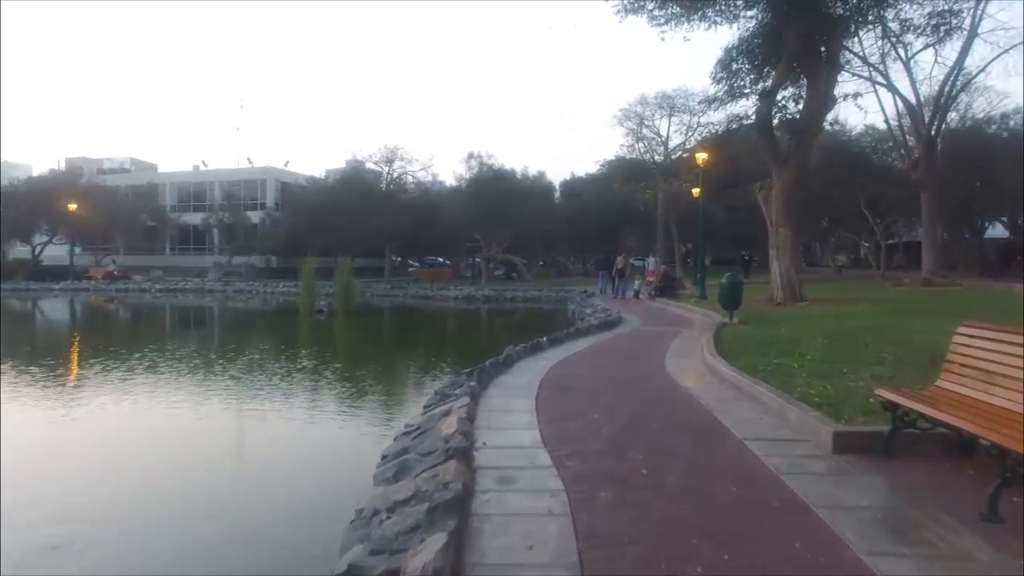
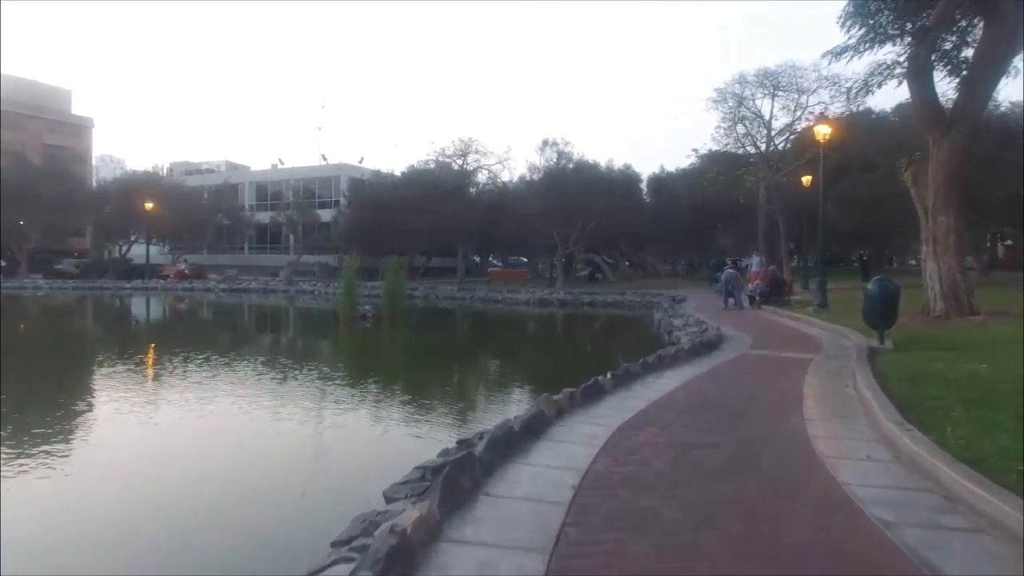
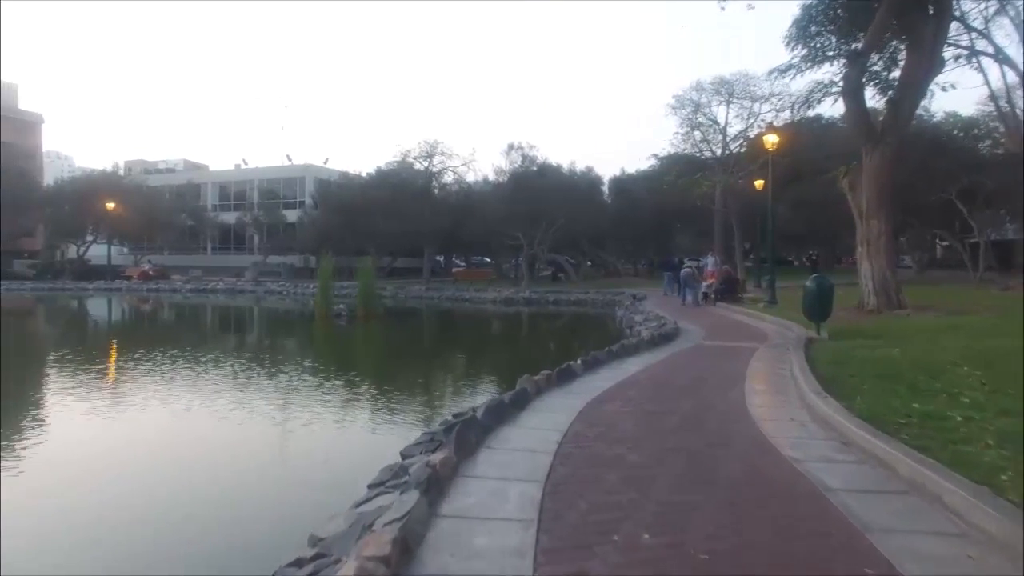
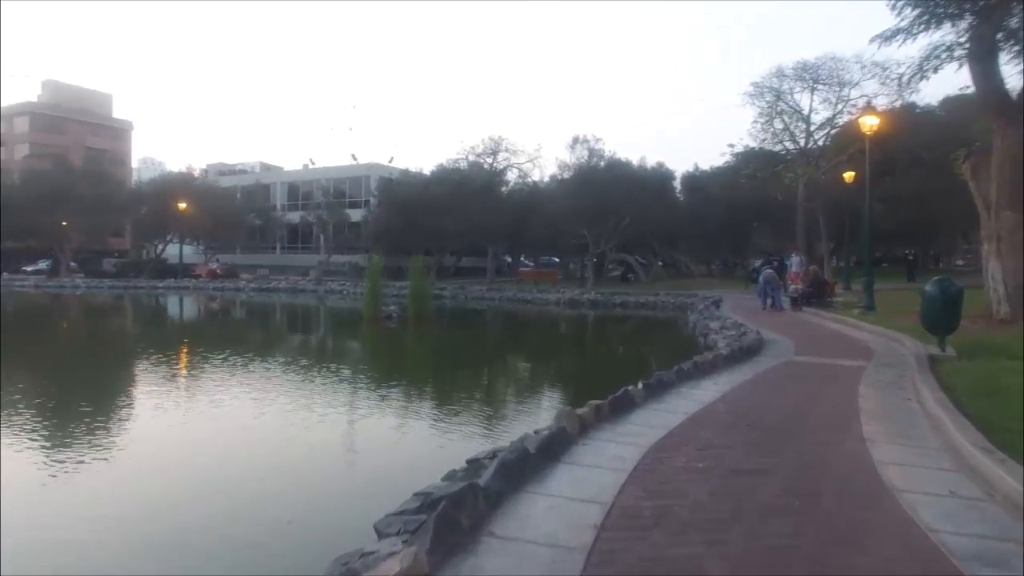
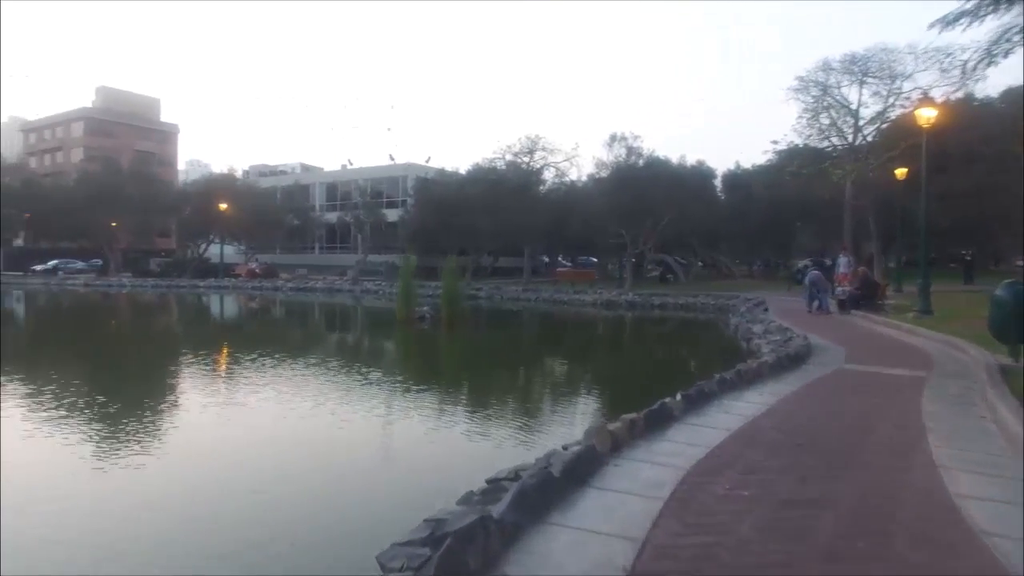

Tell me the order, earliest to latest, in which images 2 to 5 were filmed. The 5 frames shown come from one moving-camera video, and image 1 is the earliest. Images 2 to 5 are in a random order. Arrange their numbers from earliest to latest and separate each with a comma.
3, 2, 4, 5
